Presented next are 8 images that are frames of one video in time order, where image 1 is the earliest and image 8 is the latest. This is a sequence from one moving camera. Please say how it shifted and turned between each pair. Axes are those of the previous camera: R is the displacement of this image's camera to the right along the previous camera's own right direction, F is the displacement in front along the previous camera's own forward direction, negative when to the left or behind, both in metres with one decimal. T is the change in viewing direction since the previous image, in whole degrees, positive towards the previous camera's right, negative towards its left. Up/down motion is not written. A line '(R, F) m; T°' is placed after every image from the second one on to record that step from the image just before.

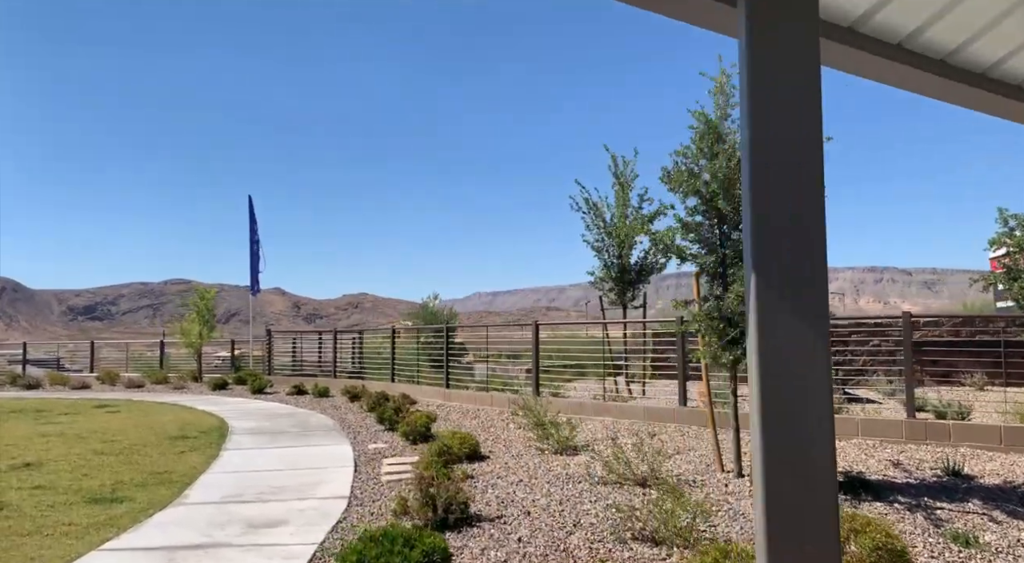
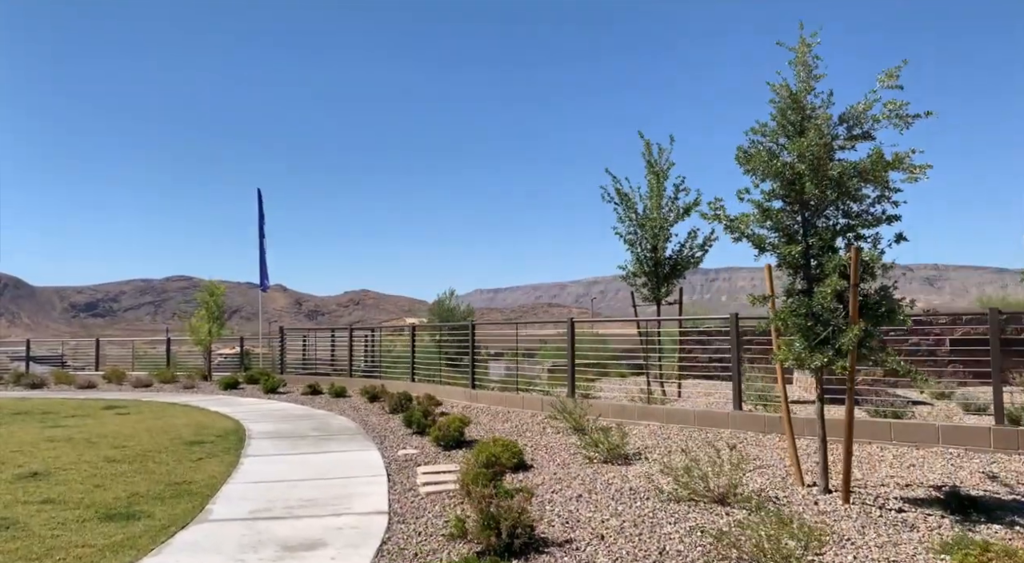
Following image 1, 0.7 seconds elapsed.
(-0.5, +0.7) m; 0°
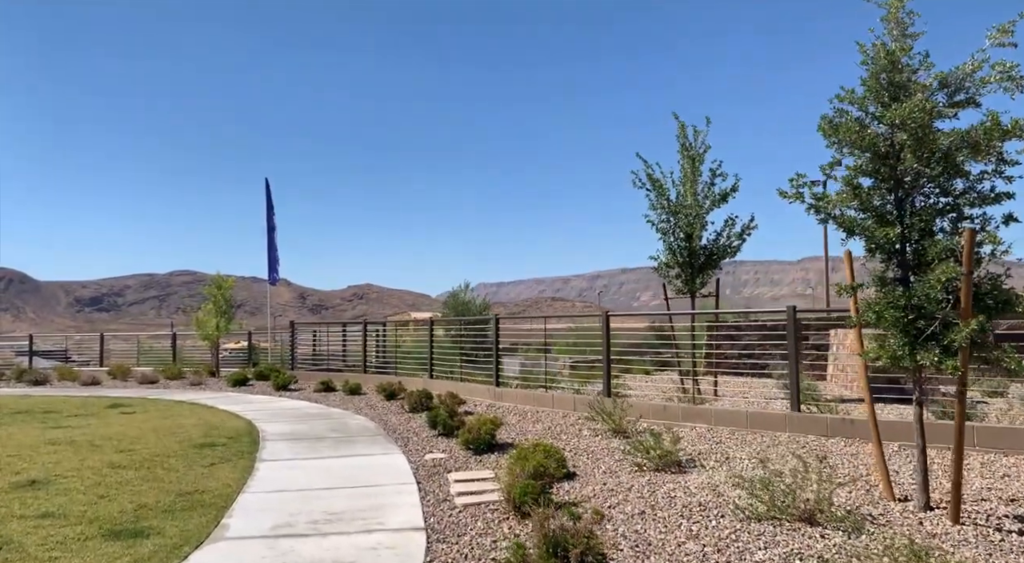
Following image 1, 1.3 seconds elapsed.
(-0.4, +0.7) m; 0°
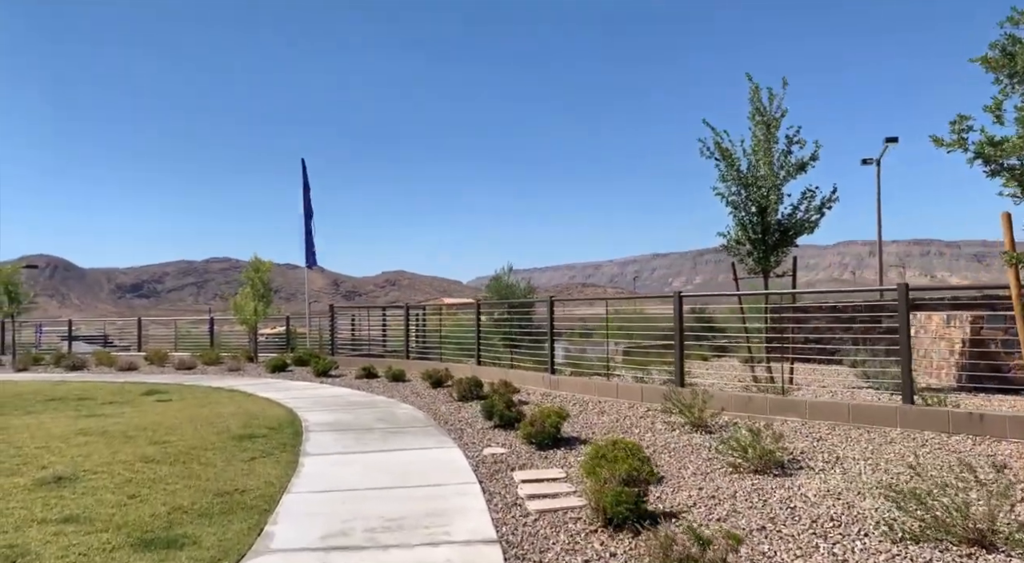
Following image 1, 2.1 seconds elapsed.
(-0.4, +0.9) m; -2°
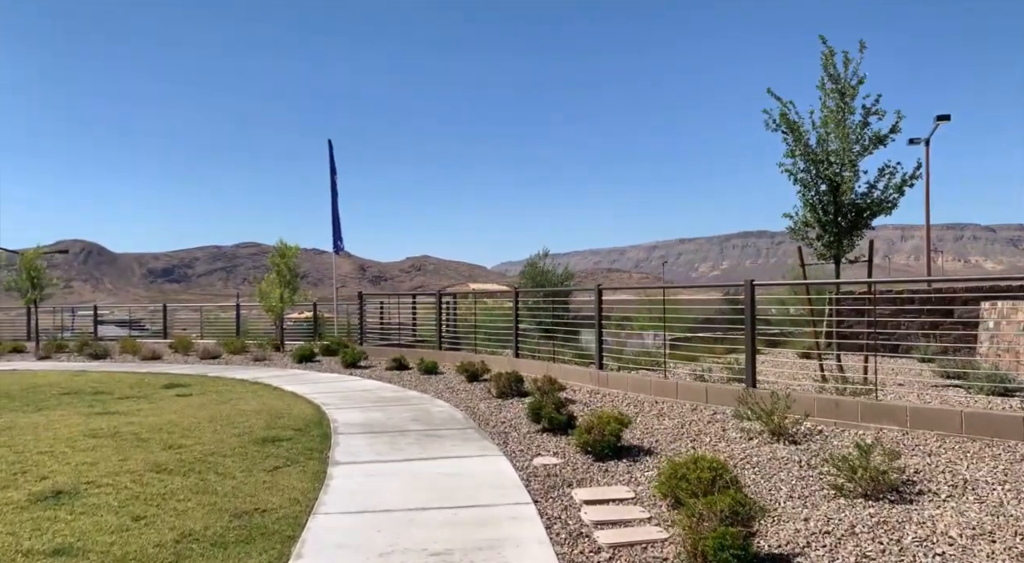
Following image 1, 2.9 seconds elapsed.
(-0.3, +0.9) m; -2°
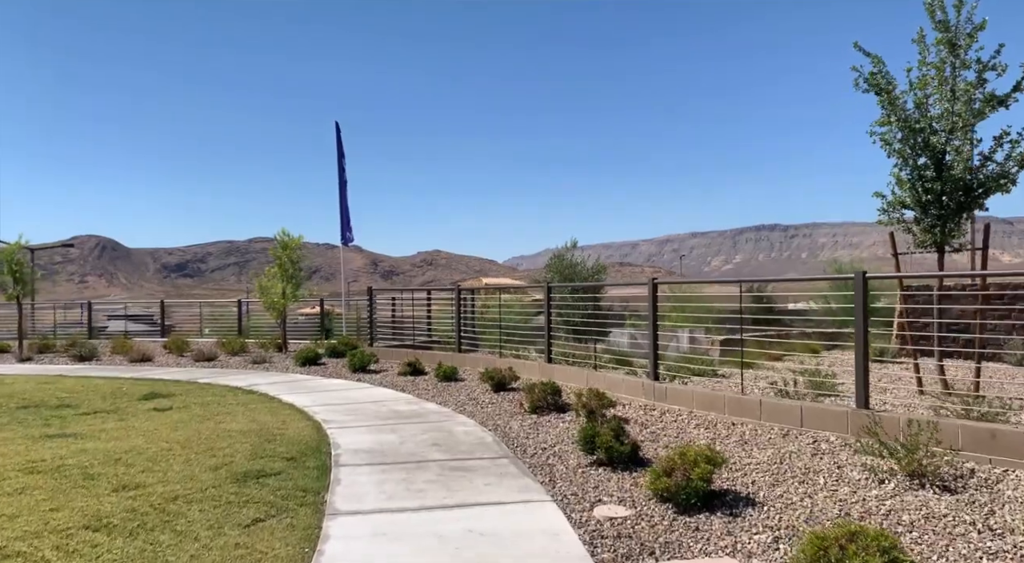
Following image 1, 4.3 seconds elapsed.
(-0.3, +1.7) m; -1°
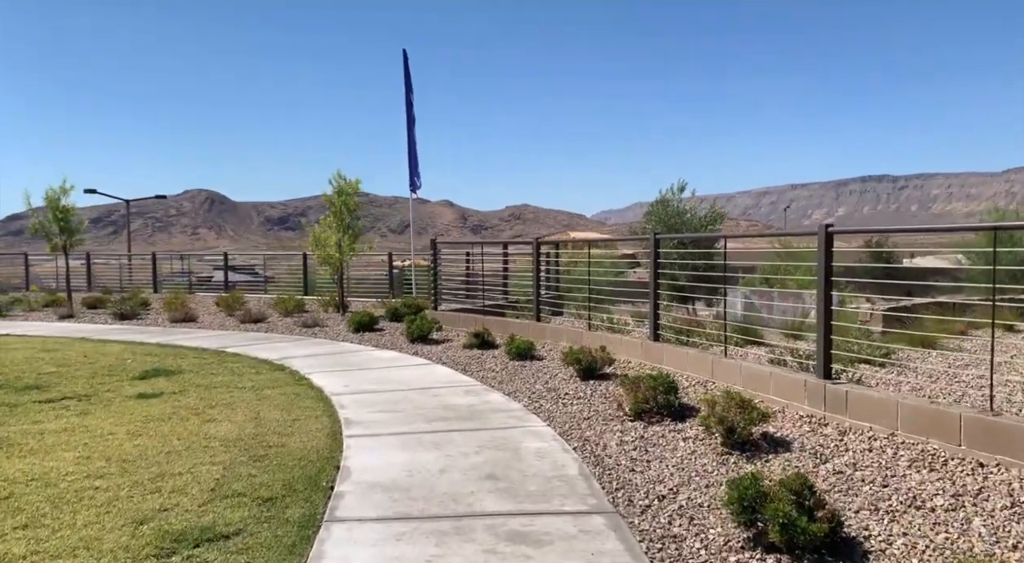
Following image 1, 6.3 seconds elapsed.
(-0.1, +2.7) m; -7°
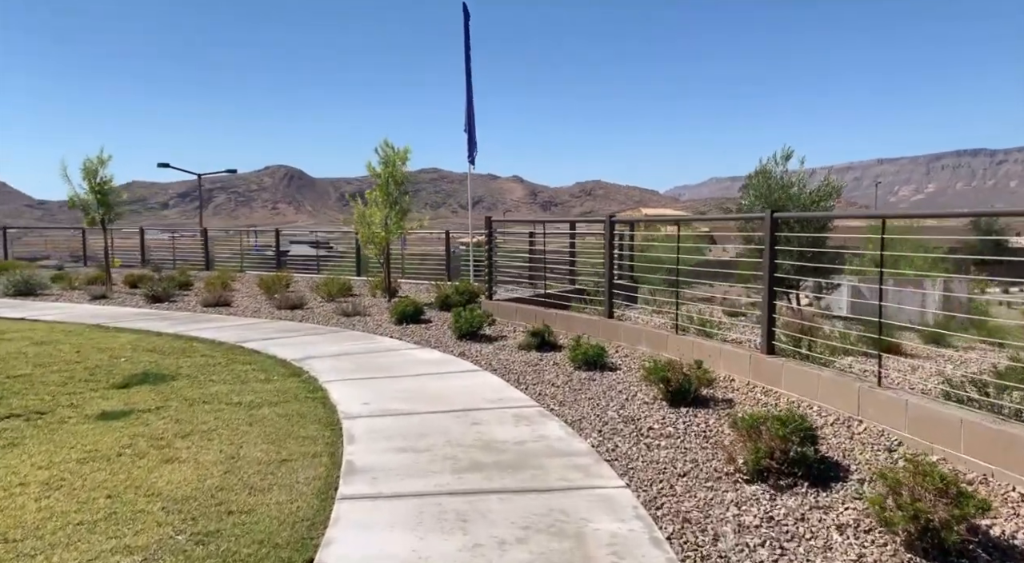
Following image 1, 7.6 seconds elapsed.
(0.0, +1.9) m; -5°
